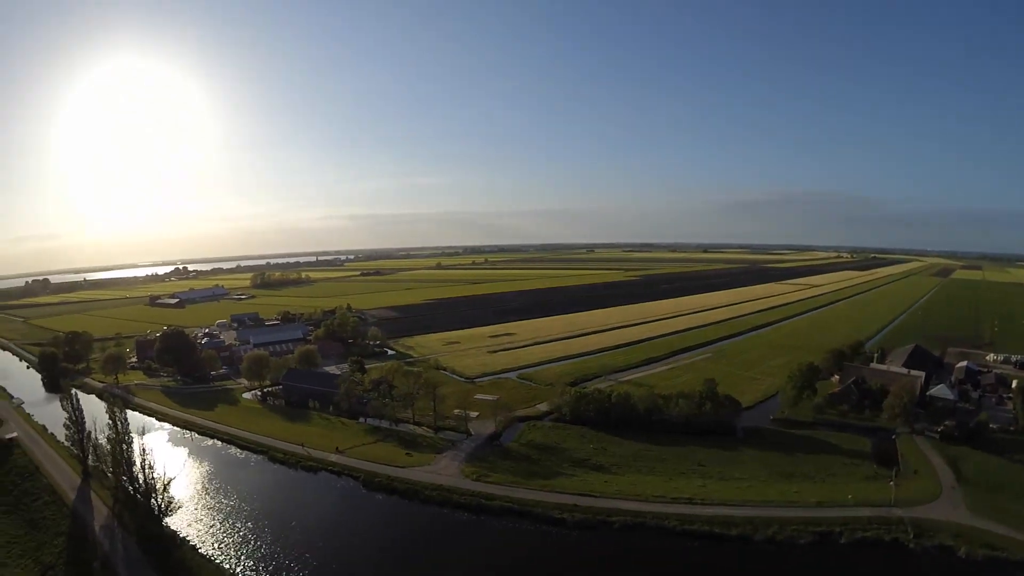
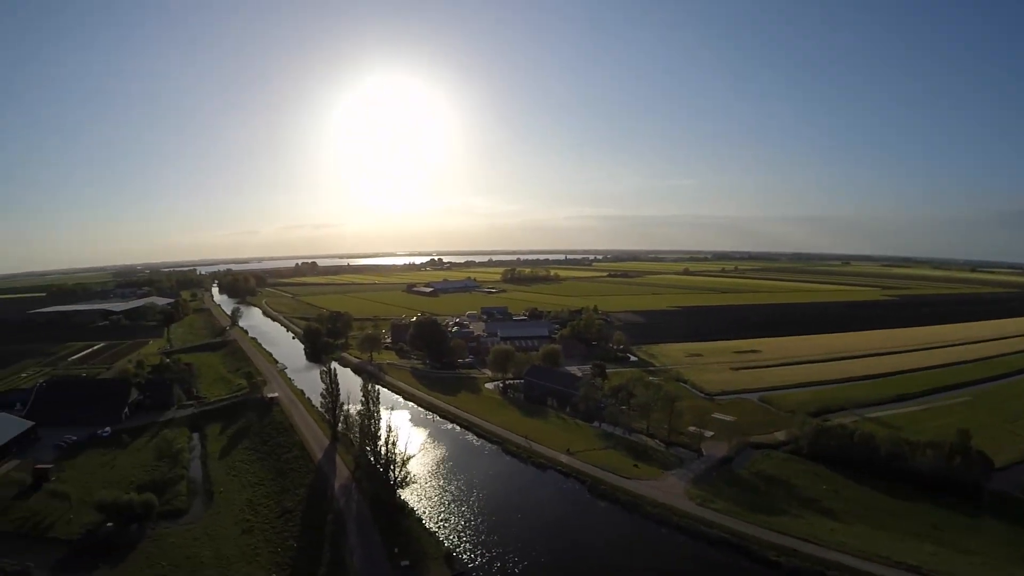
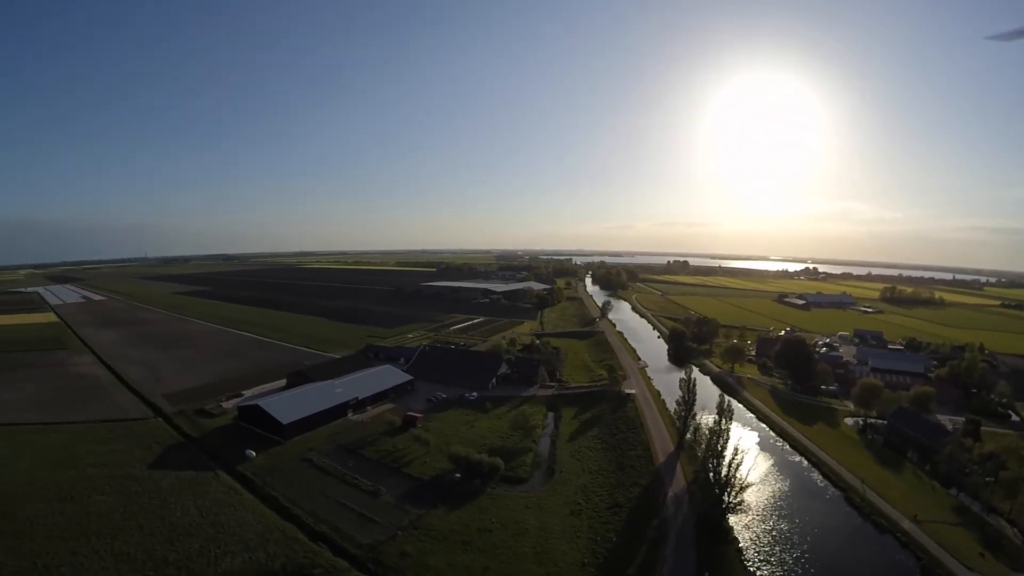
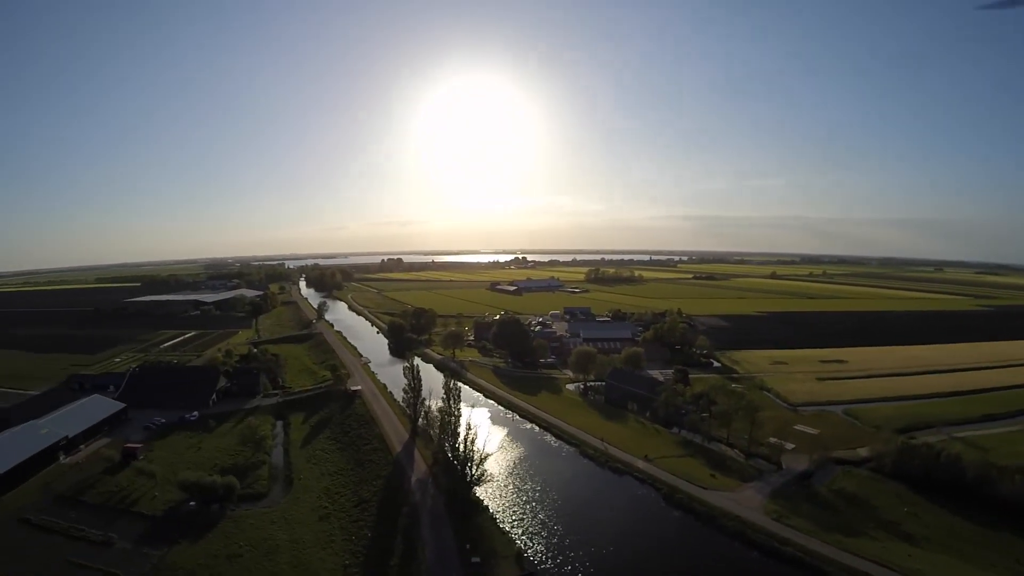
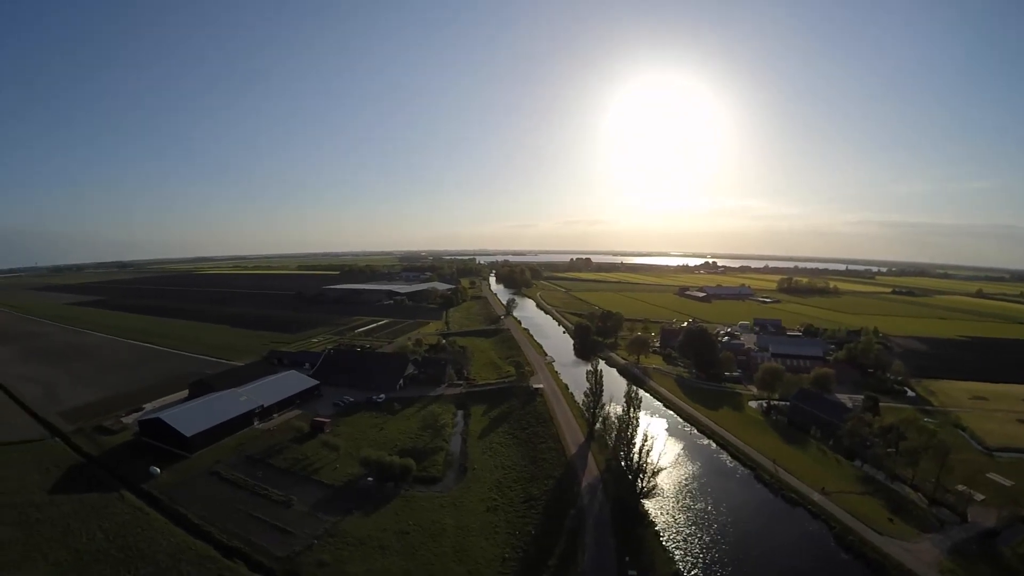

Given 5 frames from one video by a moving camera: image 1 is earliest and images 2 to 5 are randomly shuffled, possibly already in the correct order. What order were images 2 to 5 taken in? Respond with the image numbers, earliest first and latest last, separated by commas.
2, 4, 5, 3
